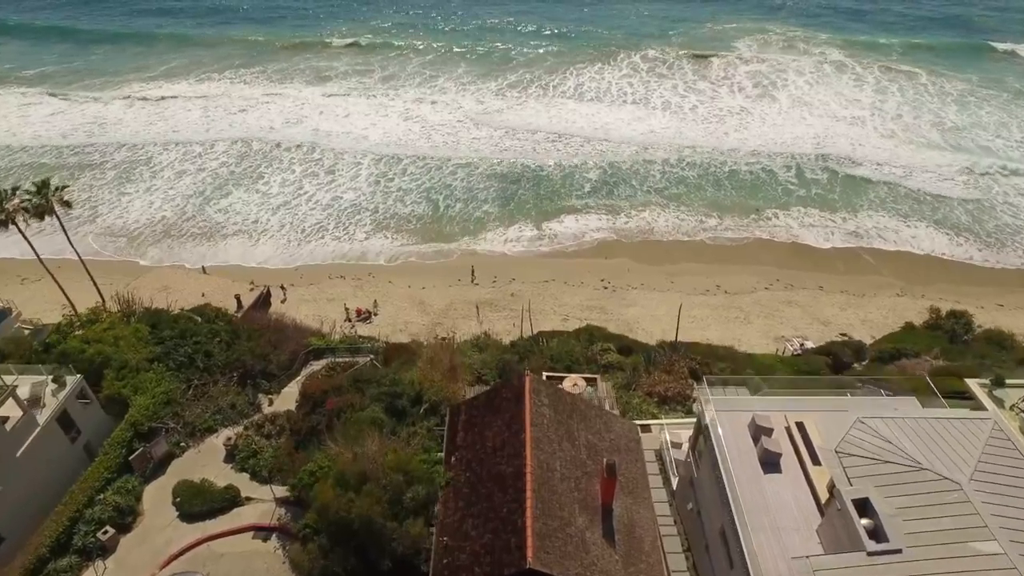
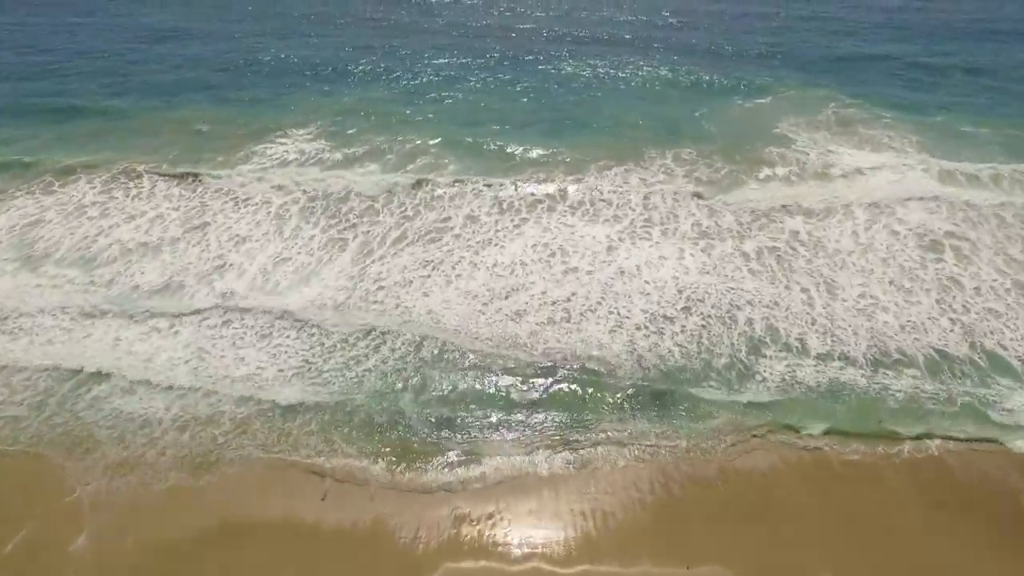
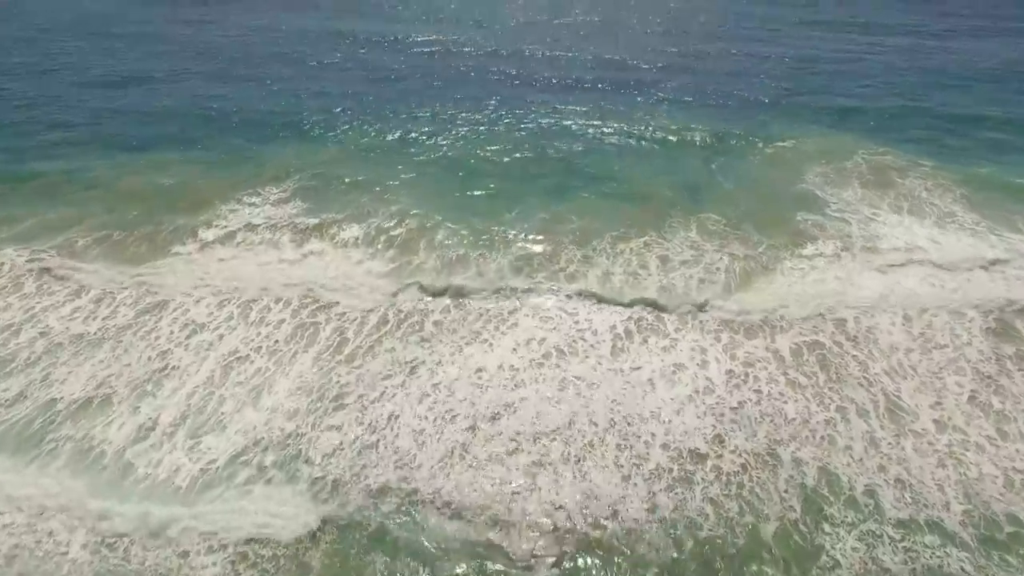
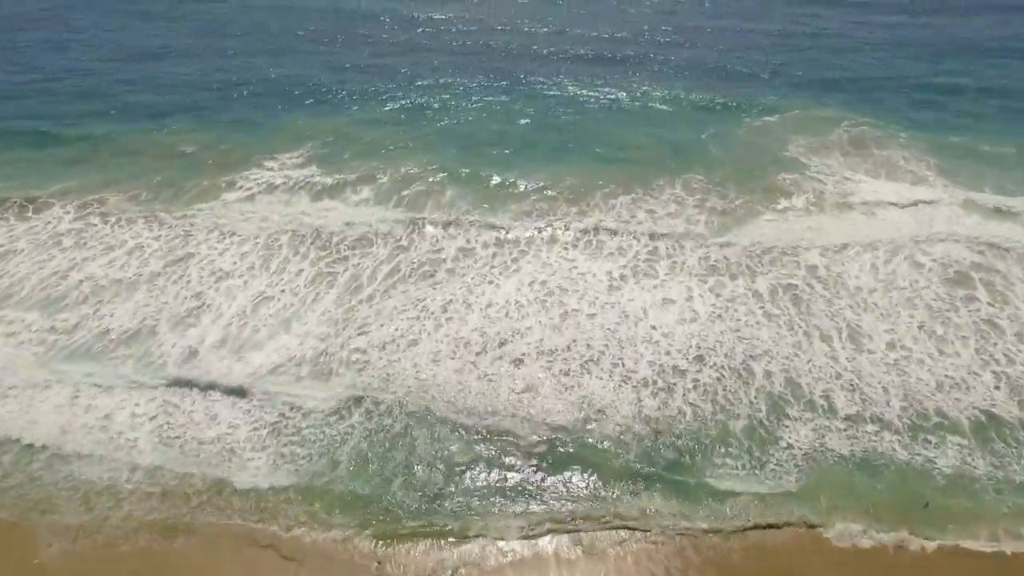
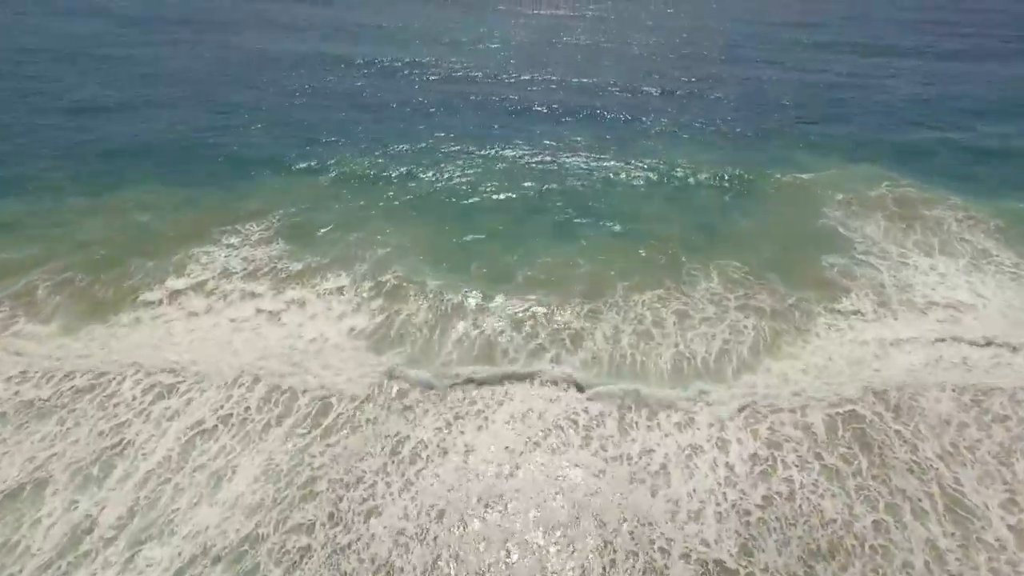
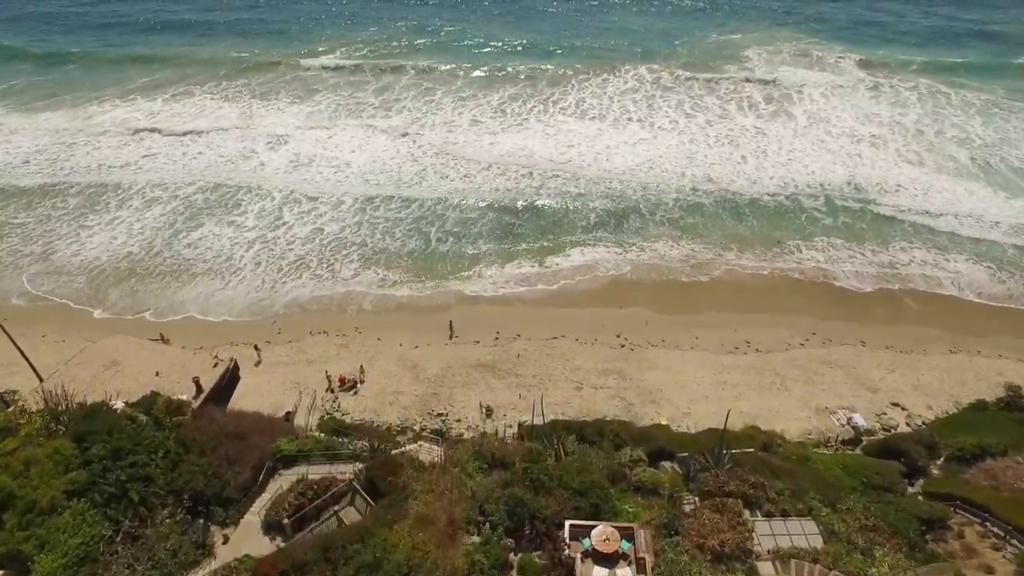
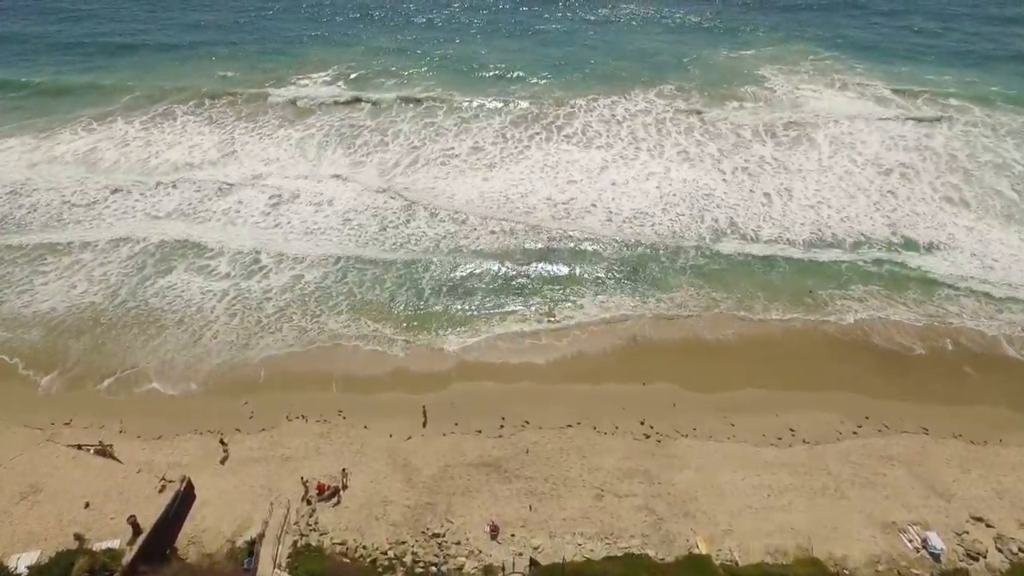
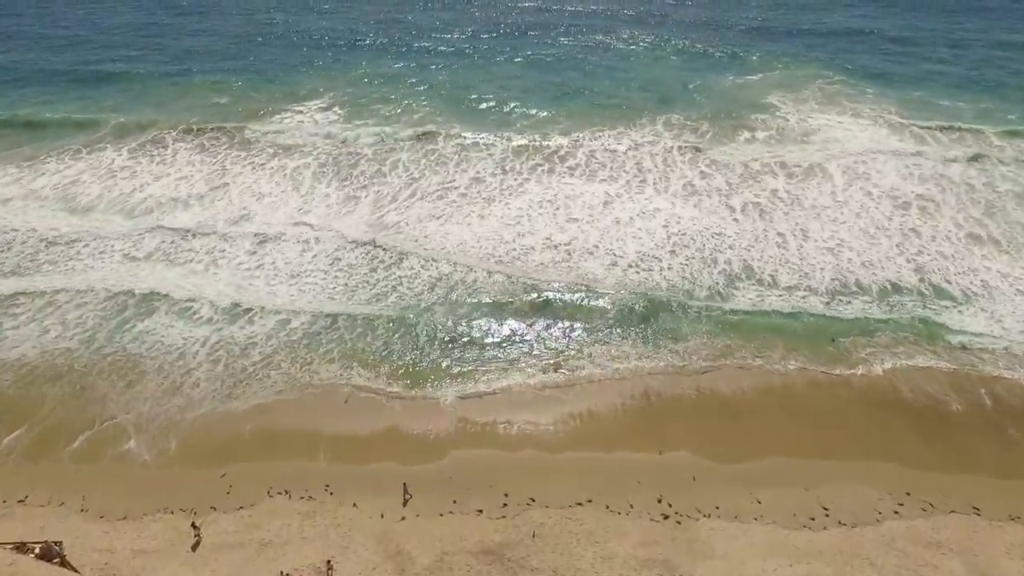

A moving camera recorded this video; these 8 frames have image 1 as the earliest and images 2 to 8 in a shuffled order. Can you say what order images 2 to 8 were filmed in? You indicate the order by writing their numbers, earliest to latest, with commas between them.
6, 7, 8, 2, 4, 3, 5
